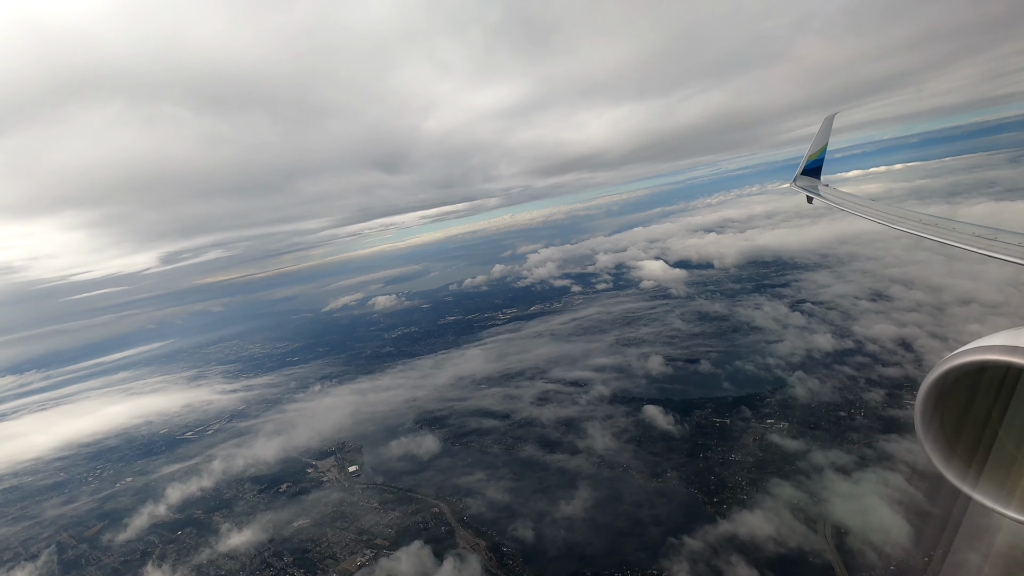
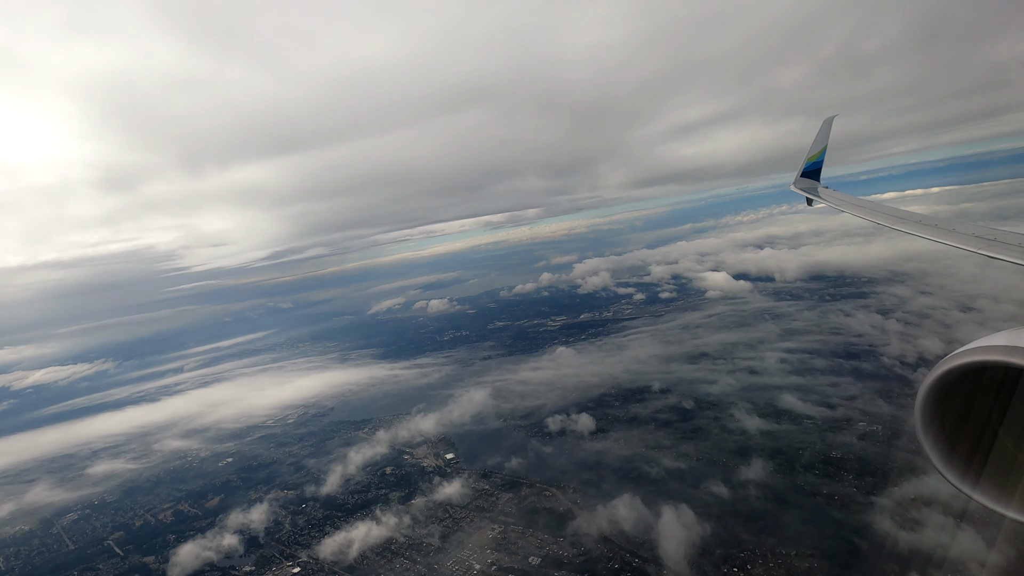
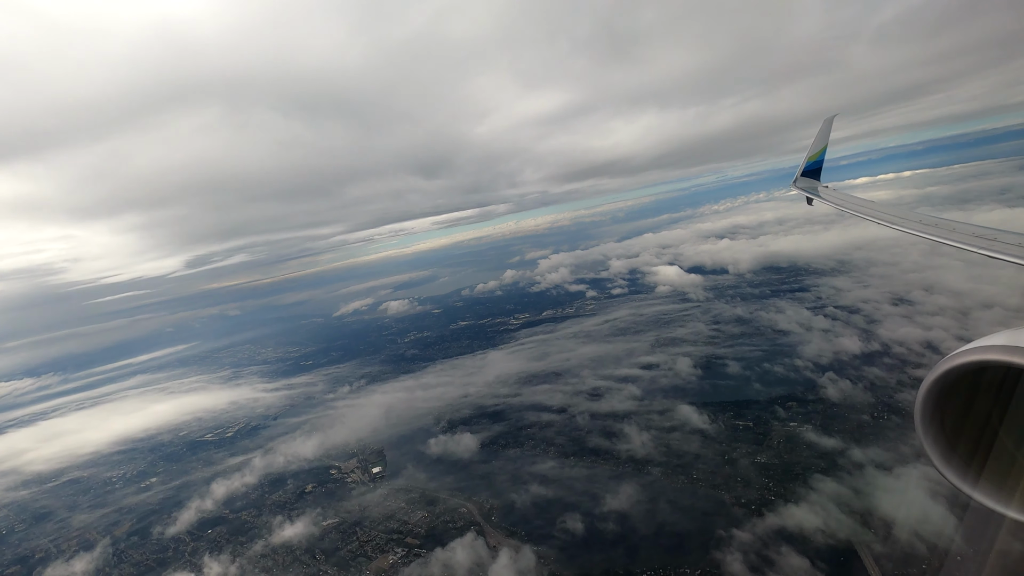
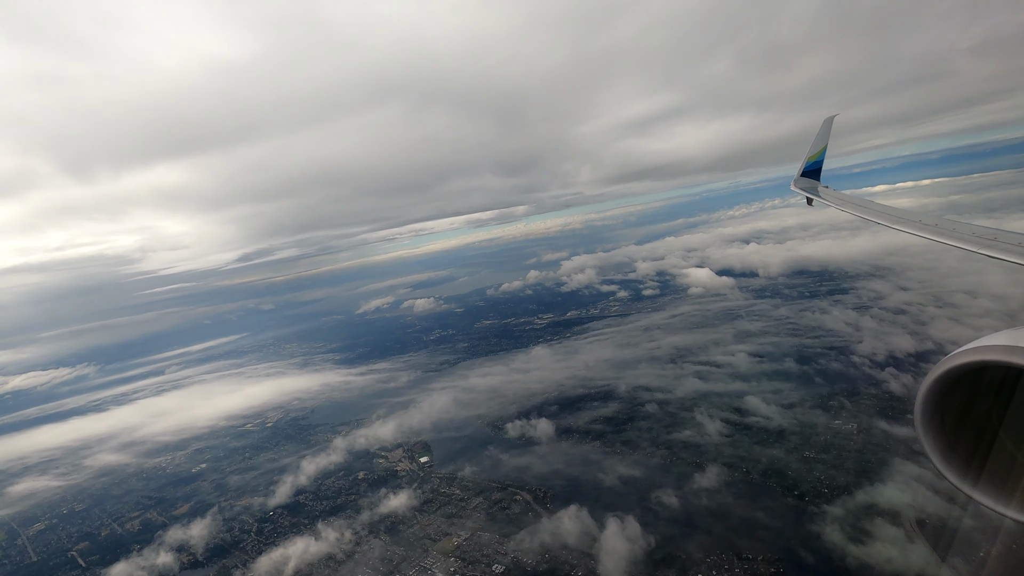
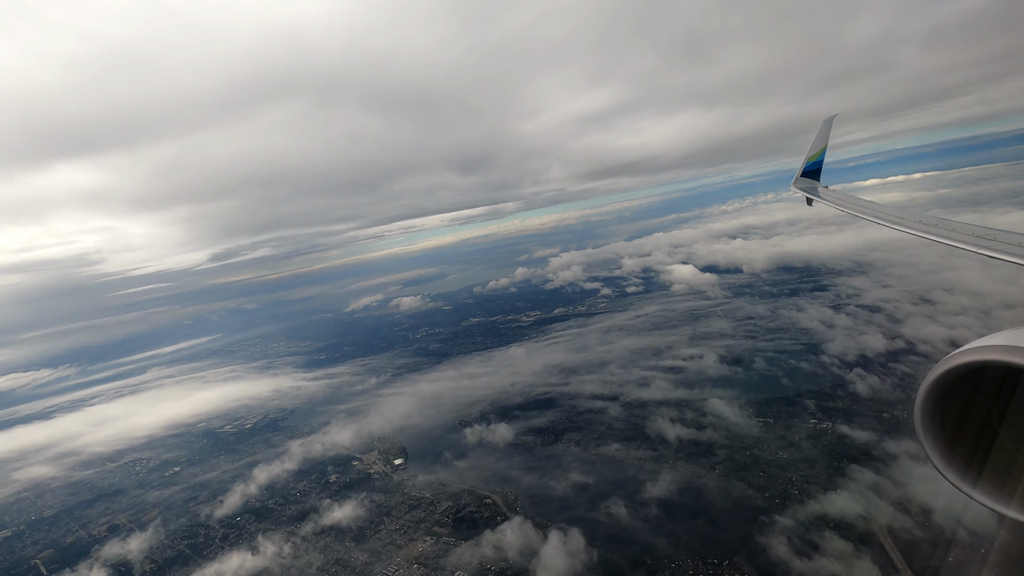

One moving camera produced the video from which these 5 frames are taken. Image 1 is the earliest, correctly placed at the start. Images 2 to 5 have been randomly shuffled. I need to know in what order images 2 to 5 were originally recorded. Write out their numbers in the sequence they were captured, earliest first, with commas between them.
3, 5, 4, 2
